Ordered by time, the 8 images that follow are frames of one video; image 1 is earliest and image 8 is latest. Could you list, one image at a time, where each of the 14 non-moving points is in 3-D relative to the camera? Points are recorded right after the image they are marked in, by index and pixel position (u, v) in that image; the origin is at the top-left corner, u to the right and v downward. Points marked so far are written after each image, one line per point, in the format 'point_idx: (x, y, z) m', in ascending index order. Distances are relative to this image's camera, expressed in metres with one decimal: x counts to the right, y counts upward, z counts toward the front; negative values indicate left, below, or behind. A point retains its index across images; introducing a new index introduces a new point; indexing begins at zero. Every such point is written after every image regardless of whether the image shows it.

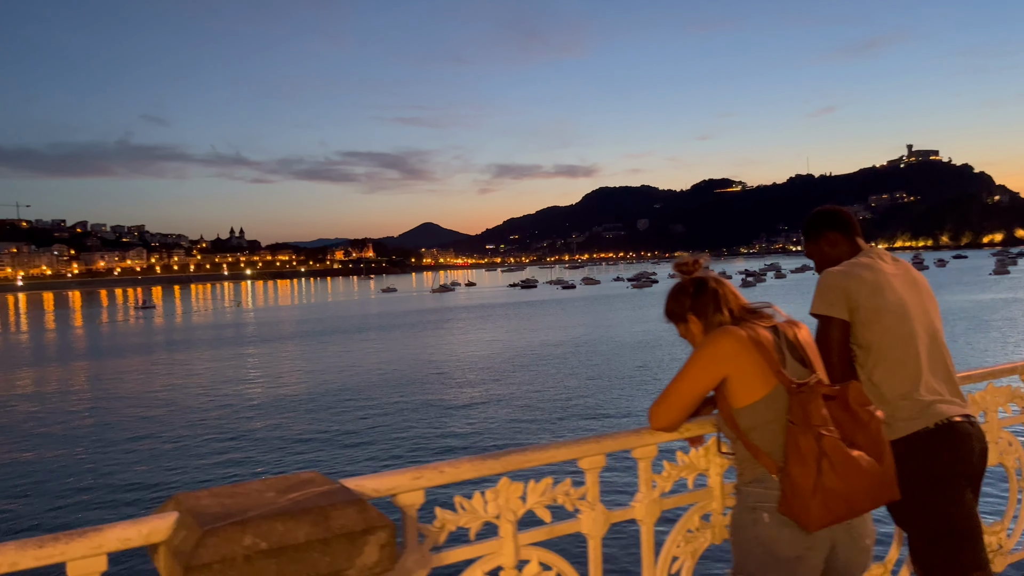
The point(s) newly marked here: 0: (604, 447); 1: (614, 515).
0: (+0.3, -0.5, +2.4) m
1: (+0.3, -0.7, +2.4) m
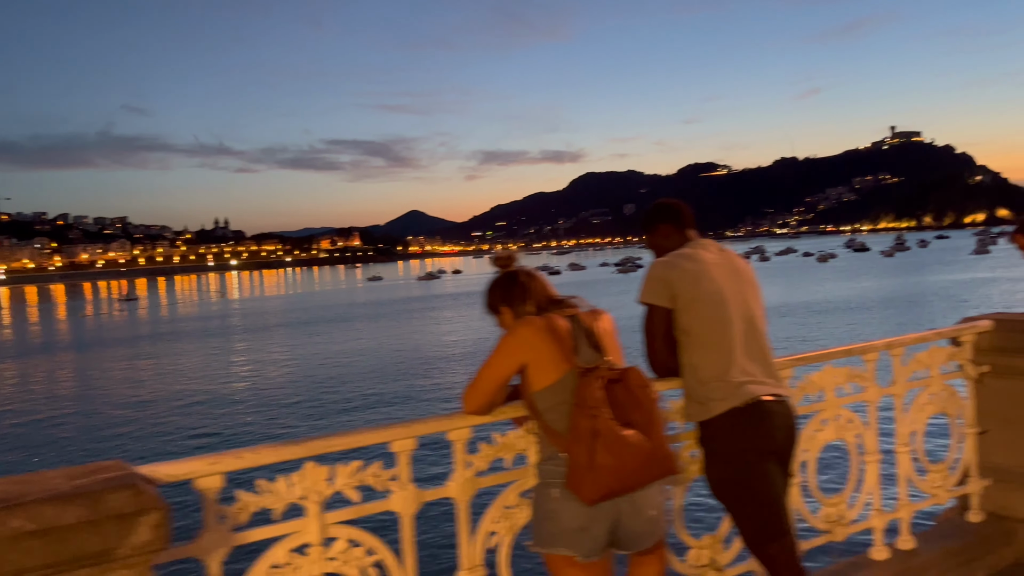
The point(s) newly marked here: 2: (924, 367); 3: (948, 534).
0: (-0.3, -0.5, +2.6) m
1: (-0.3, -0.7, +2.6) m
2: (+2.0, -0.4, +4.0) m
3: (+2.2, -1.2, +4.1) m
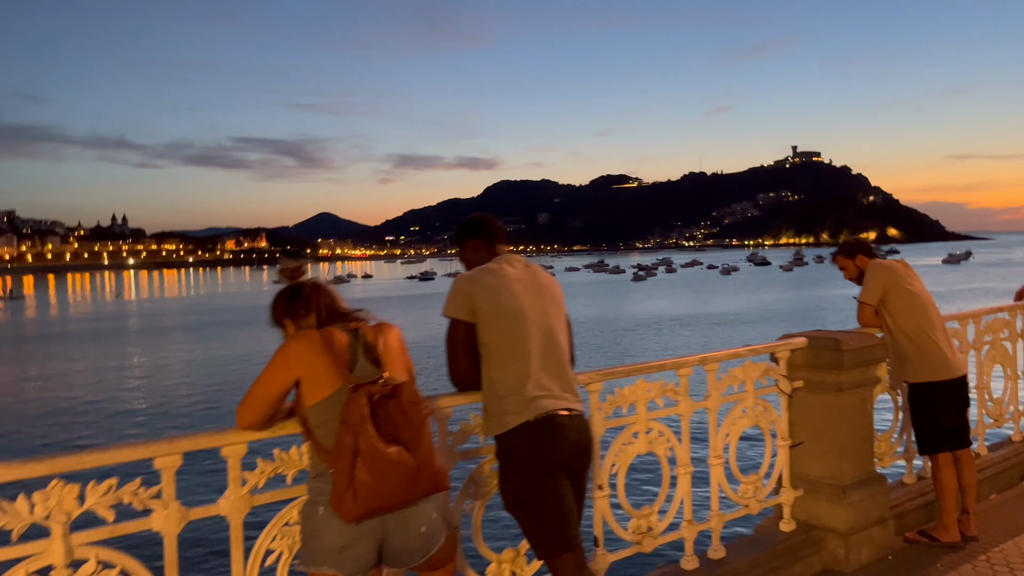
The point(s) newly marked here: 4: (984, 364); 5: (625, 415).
0: (-1.0, -0.5, +2.5) m
1: (-1.0, -0.7, +2.5) m
2: (+1.2, -0.5, +4.1) m
3: (+1.3, -1.3, +4.2) m
4: (+3.3, -0.5, +5.7) m
5: (+0.5, -0.6, +3.6) m
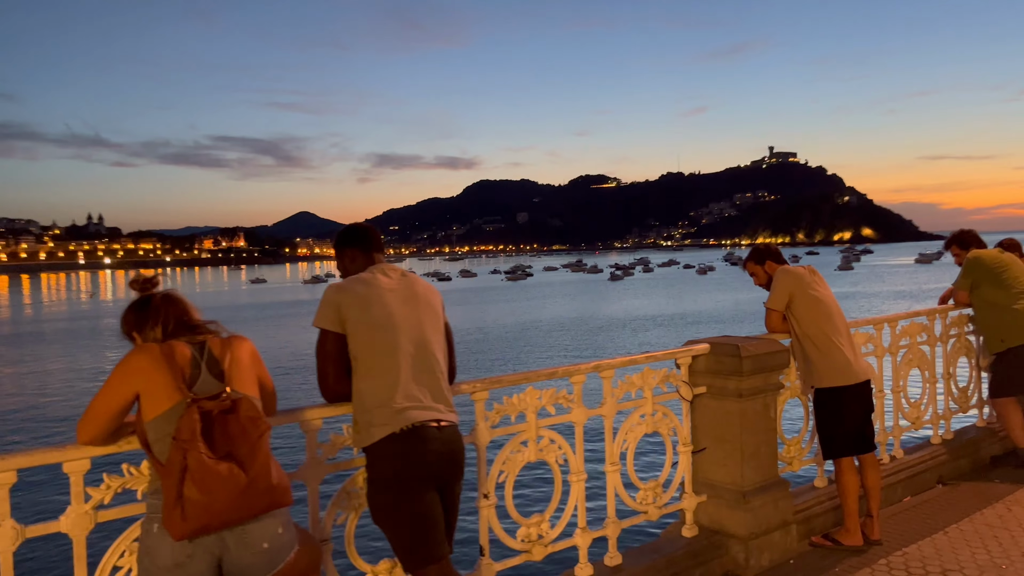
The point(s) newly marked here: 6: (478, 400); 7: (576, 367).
0: (-1.5, -0.5, +2.4) m
1: (-1.5, -0.7, +2.4) m
2: (+0.6, -0.5, +4.1) m
3: (+0.8, -1.4, +4.3) m
4: (+2.8, -0.6, +5.8) m
5: (0.0, -0.6, +3.6) m
6: (-0.2, -0.5, +3.5) m
7: (+0.3, -0.4, +3.8) m
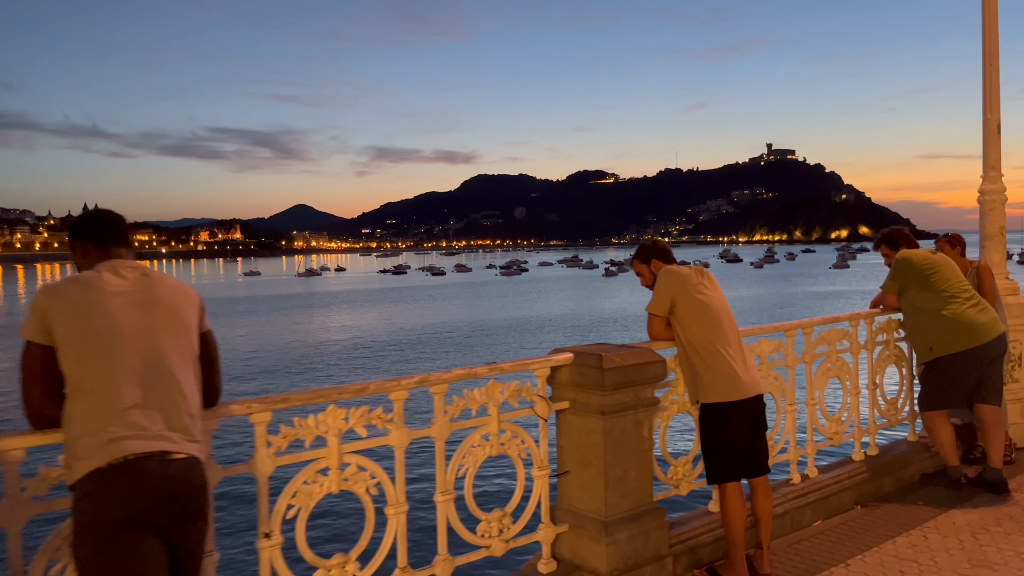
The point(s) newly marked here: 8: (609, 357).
0: (-2.3, -0.5, +1.9) m
1: (-2.2, -0.7, +1.9) m
2: (-0.1, -0.5, +3.6) m
3: (0.0, -1.4, +3.7) m
4: (+2.0, -0.6, +5.3) m
5: (-0.8, -0.6, +3.1) m
6: (-0.9, -0.5, +3.0) m
7: (-0.5, -0.4, +3.3) m
8: (+0.5, -0.3, +3.8) m
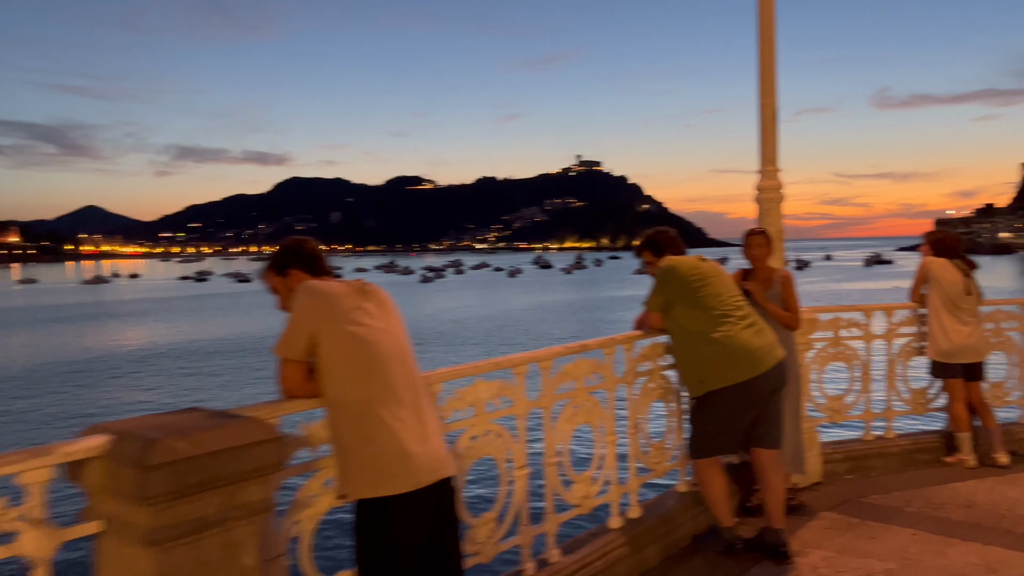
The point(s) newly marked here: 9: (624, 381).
0: (-3.2, -0.6, -0.3) m
1: (-3.1, -0.8, -0.3) m
2: (-1.5, -0.6, +1.8) m
3: (-1.4, -1.5, +2.0) m
4: (+0.2, -0.7, +4.0) m
5: (-2.0, -0.7, +1.2) m
6: (-2.1, -0.6, +1.1) m
7: (-1.7, -0.5, +1.5) m
8: (-0.9, -0.4, +2.2) m
9: (+0.6, -0.5, +4.5) m
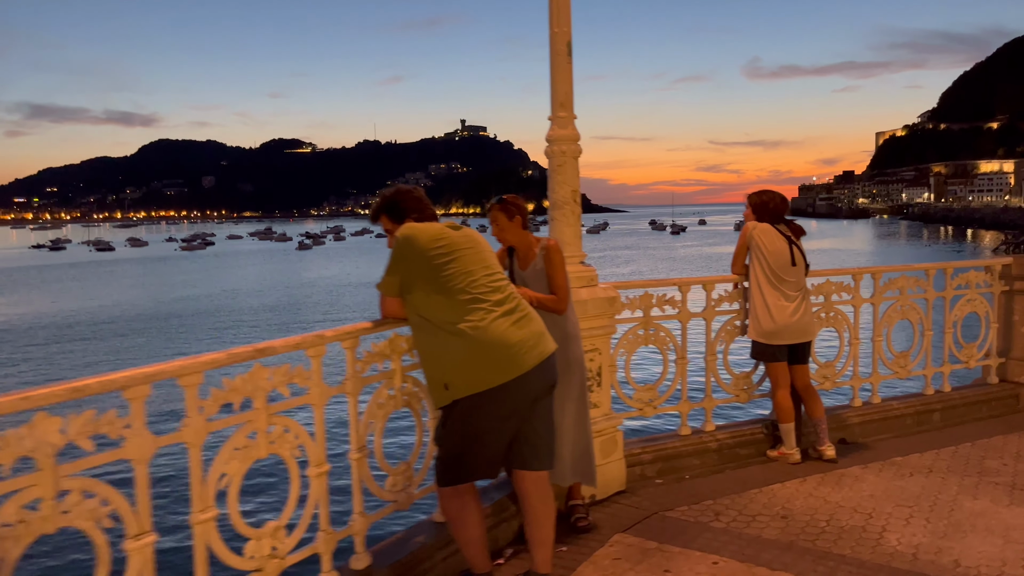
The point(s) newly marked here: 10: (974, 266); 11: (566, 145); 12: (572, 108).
0: (-3.8, -0.8, -1.9) m
1: (-3.7, -1.0, -1.8) m
2: (-2.4, -0.7, +0.5) m
3: (-2.3, -1.5, +0.7) m
4: (-1.0, -0.6, +2.8) m
5: (-2.8, -0.8, -0.2) m
6: (-2.9, -0.7, -0.4) m
7: (-2.6, -0.5, 0.0) m
8: (-1.9, -0.4, +0.9) m
9: (-0.7, -0.4, +3.4) m
10: (+3.7, +0.2, +6.4) m
11: (+0.3, +0.8, +4.6) m
12: (+0.3, +1.0, +4.6) m
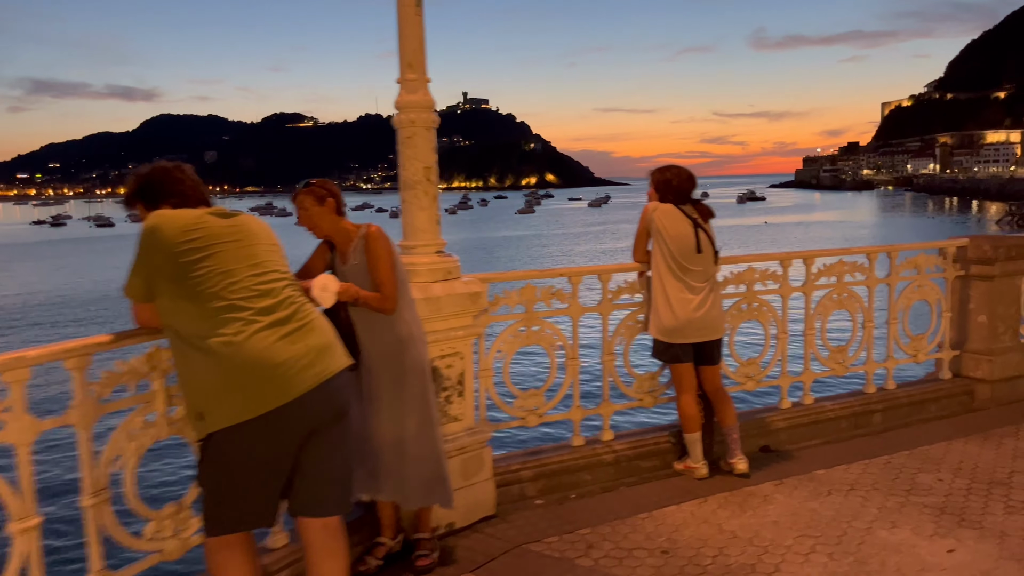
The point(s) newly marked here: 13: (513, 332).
0: (-4.6, -1.0, -2.5) m
1: (-4.5, -1.2, -2.5) m
2: (-3.2, -0.8, -0.2) m
3: (-3.1, -1.6, +0.1) m
4: (-1.8, -0.7, +2.2) m
5: (-3.6, -0.9, -0.9) m
6: (-3.7, -0.8, -1.0) m
7: (-3.4, -0.7, -0.6) m
8: (-2.7, -0.5, +0.2) m
9: (-1.5, -0.4, +2.7) m
10: (+2.9, +0.3, +5.7) m
11: (-0.5, +0.8, +3.9) m
12: (-0.4, +1.0, +3.9) m
13: (0.0, -0.2, +4.4) m
